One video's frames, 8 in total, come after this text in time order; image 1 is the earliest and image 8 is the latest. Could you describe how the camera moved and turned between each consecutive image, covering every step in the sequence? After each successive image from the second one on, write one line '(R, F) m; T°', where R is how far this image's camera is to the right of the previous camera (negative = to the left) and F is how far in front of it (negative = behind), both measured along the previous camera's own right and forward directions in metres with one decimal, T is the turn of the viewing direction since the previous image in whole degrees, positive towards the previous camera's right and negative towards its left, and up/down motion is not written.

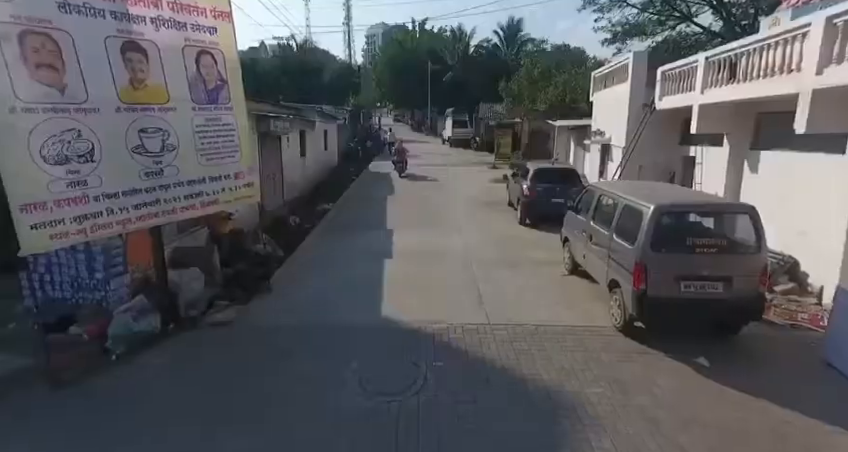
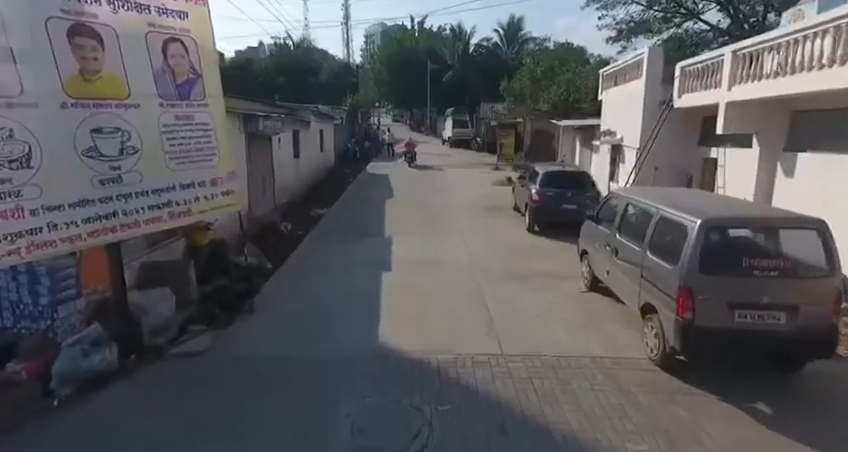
(0.0, +0.8) m; 0°
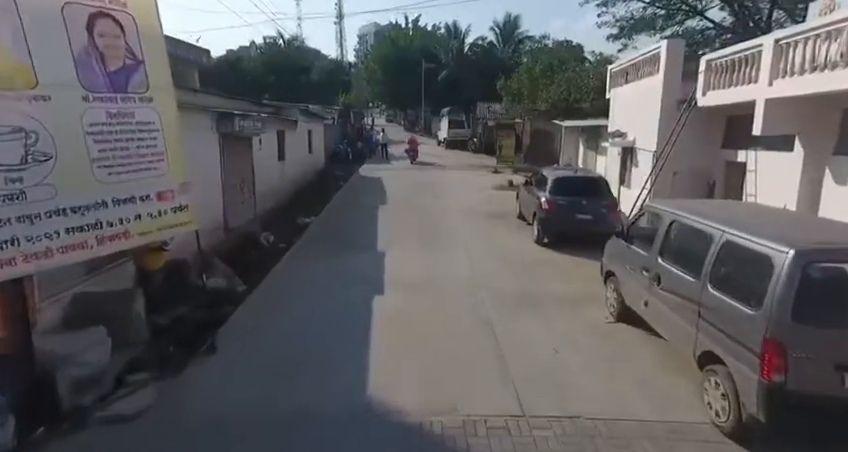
(0.0, +1.1) m; +1°
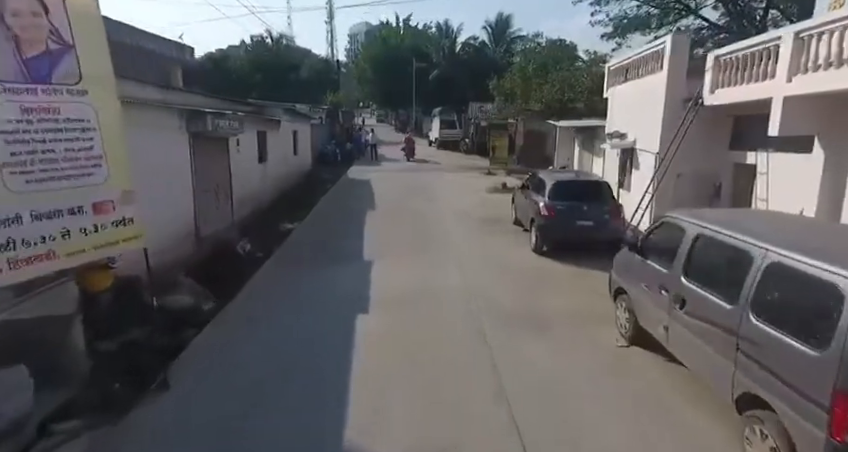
(0.0, +0.7) m; +1°
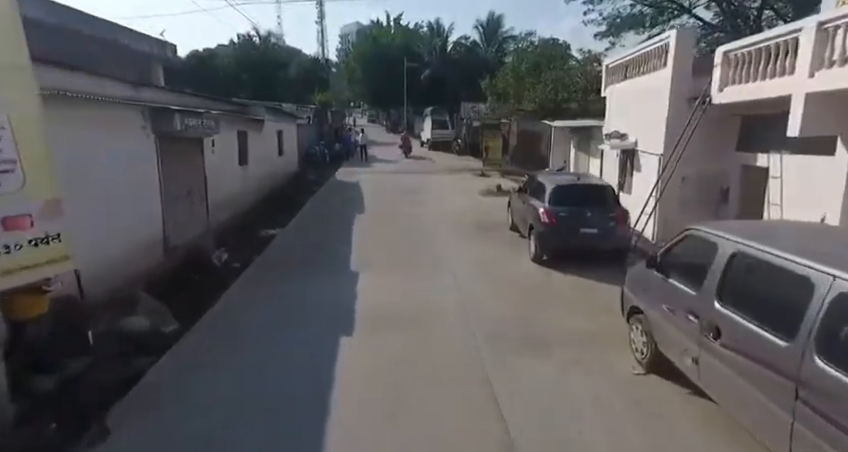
(0.0, +0.7) m; +1°
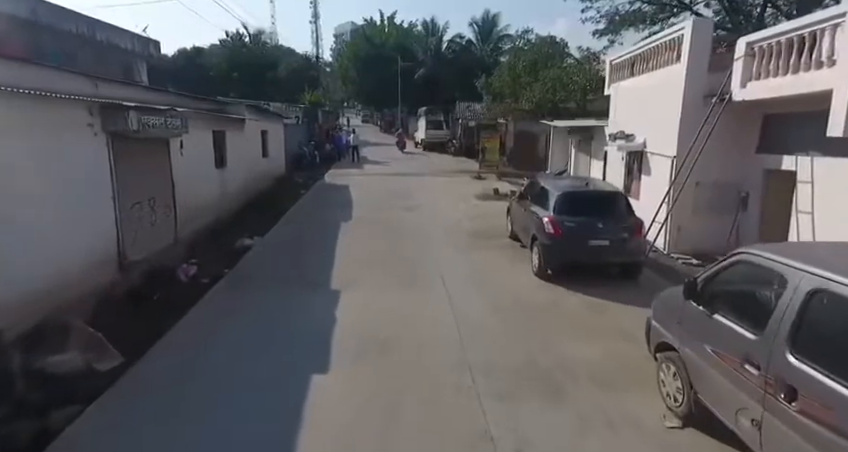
(+0.1, +0.9) m; +1°
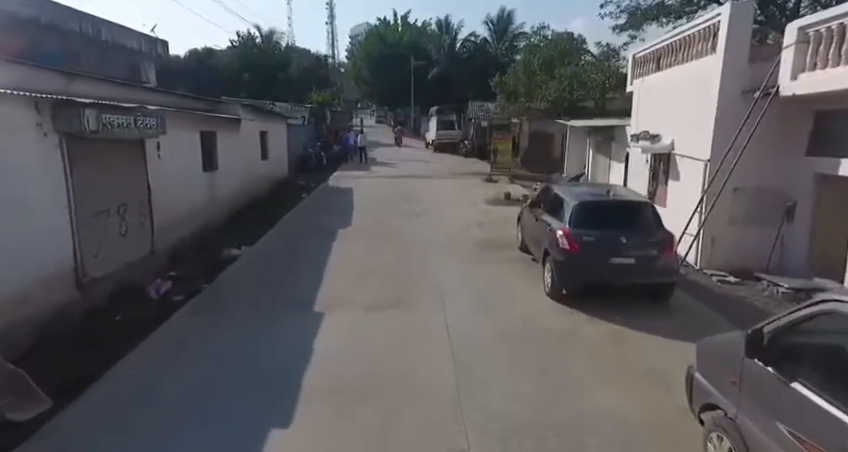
(+0.2, +0.9) m; -2°
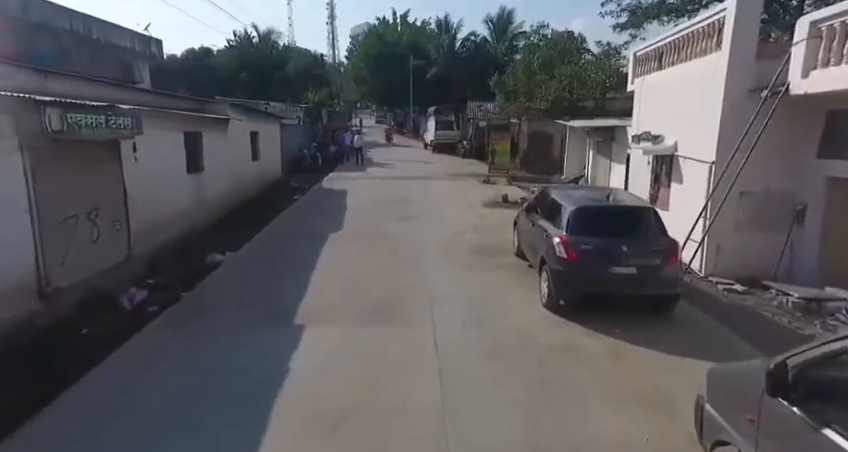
(+0.2, +0.4) m; 0°
